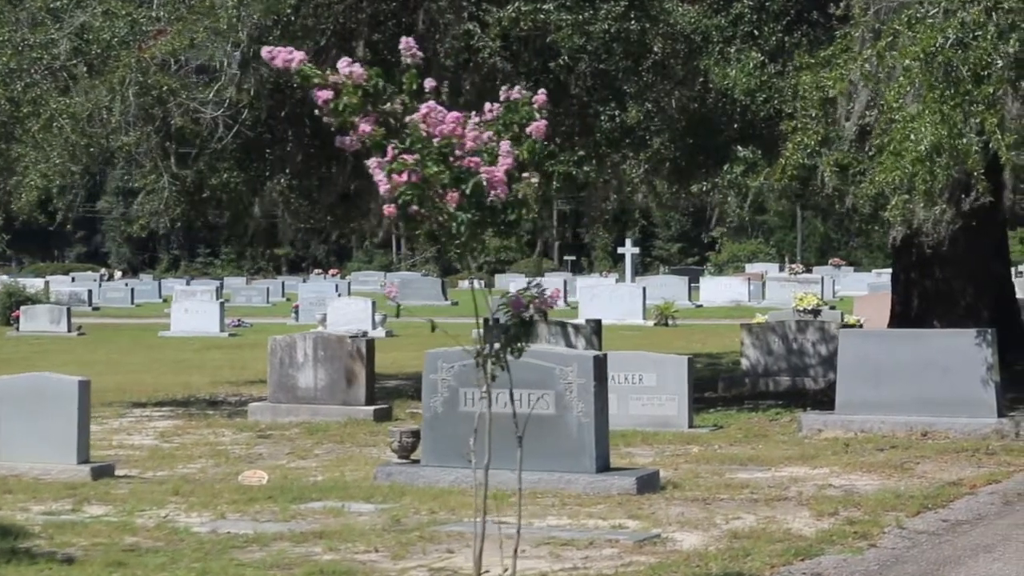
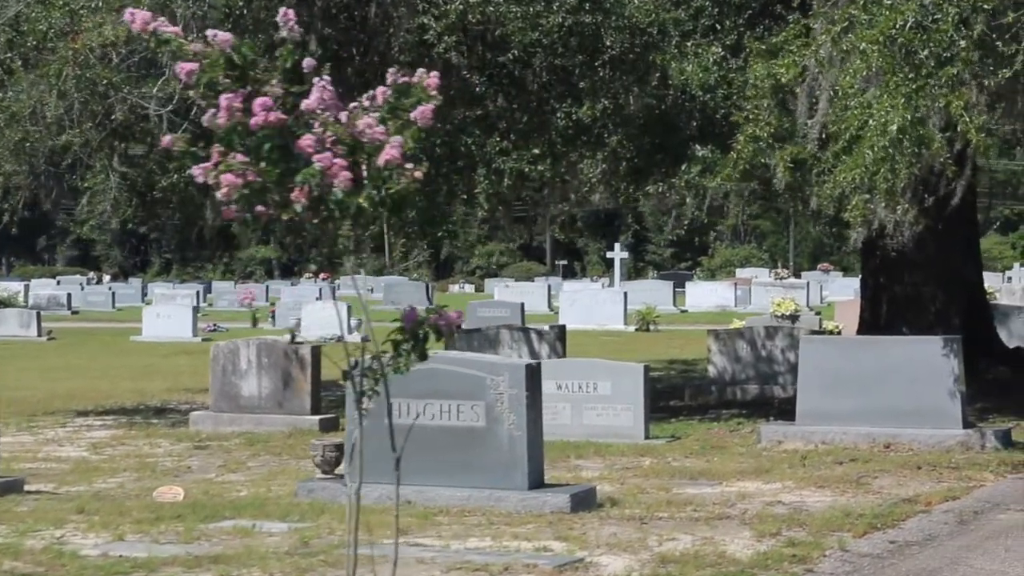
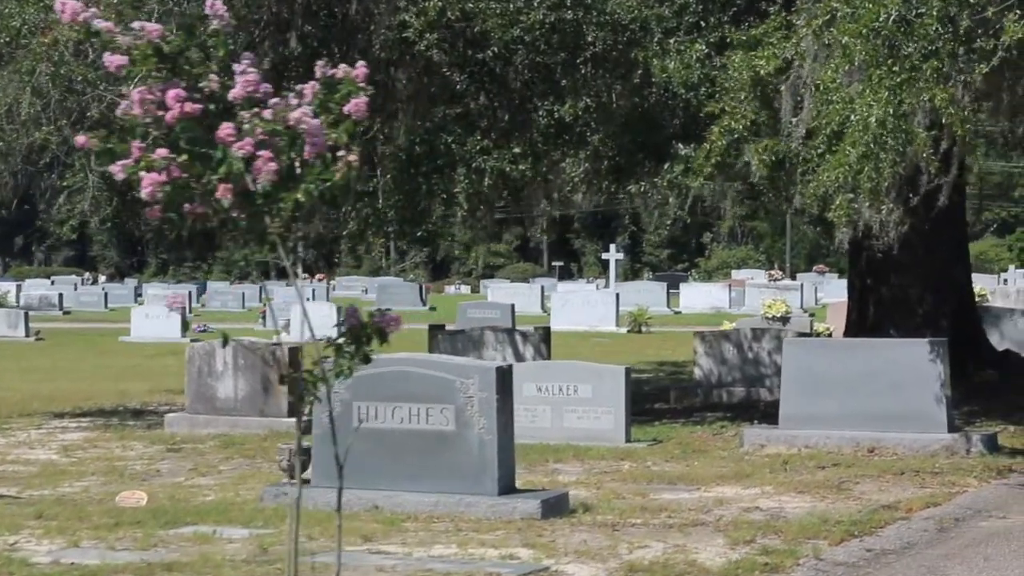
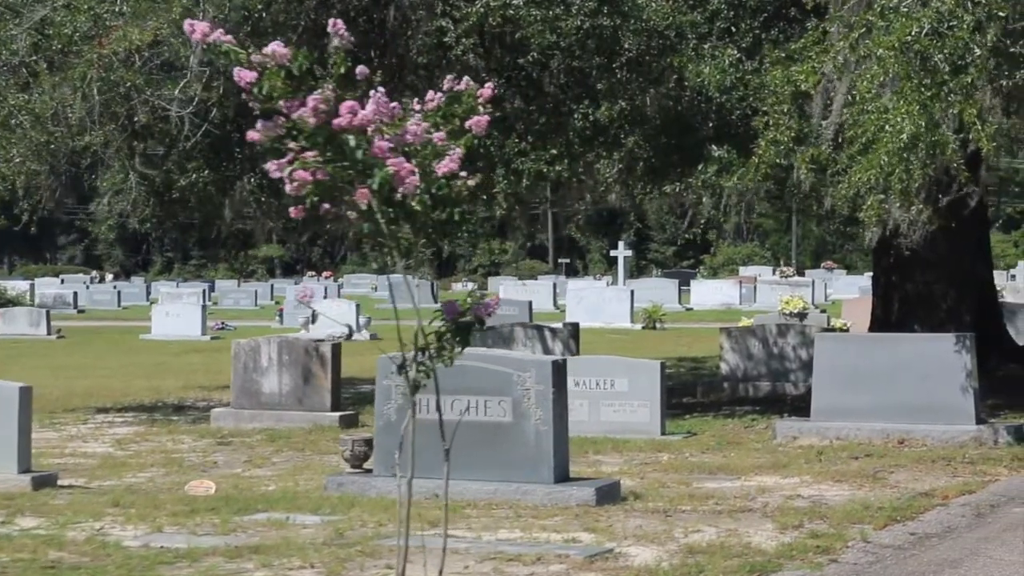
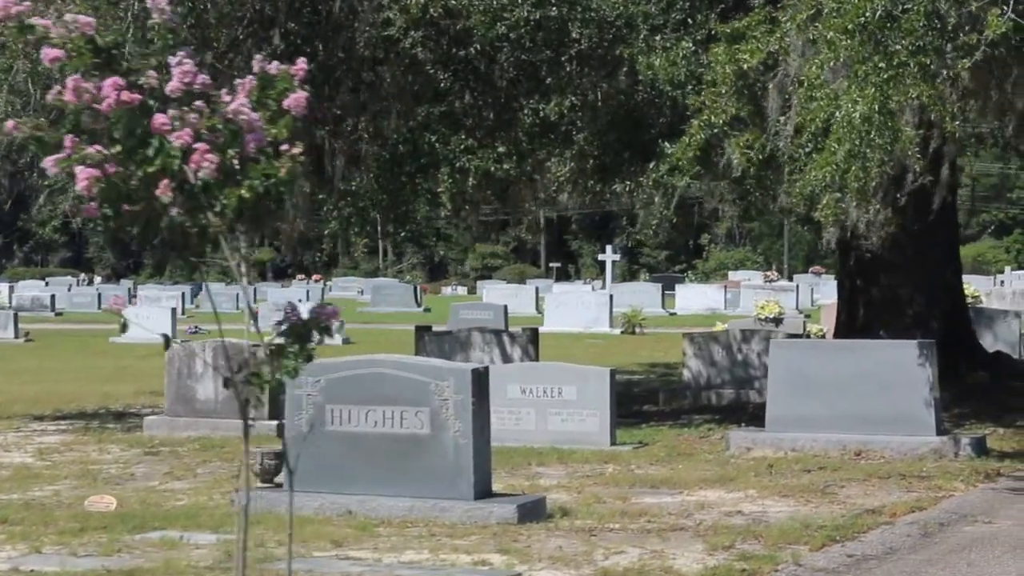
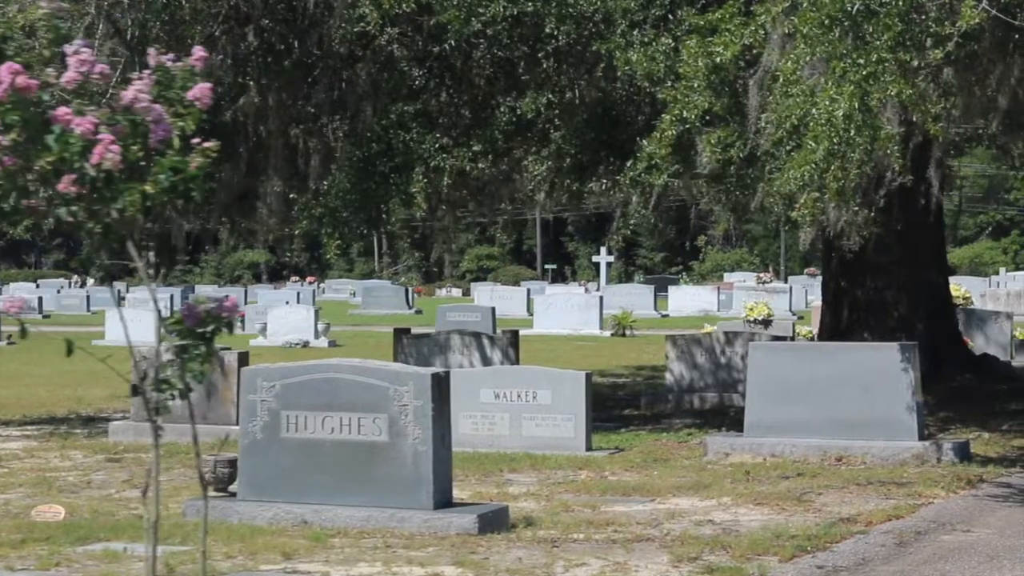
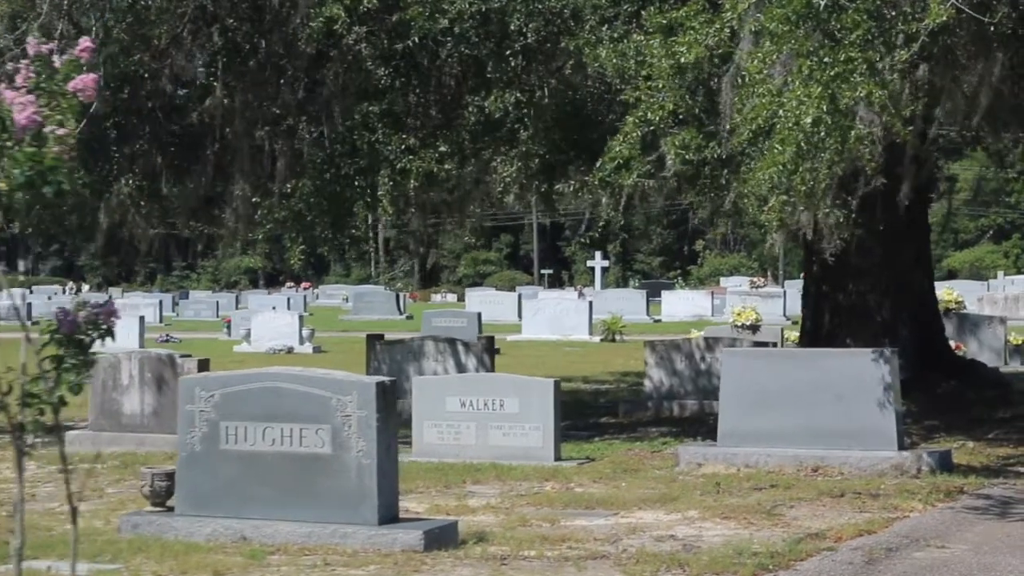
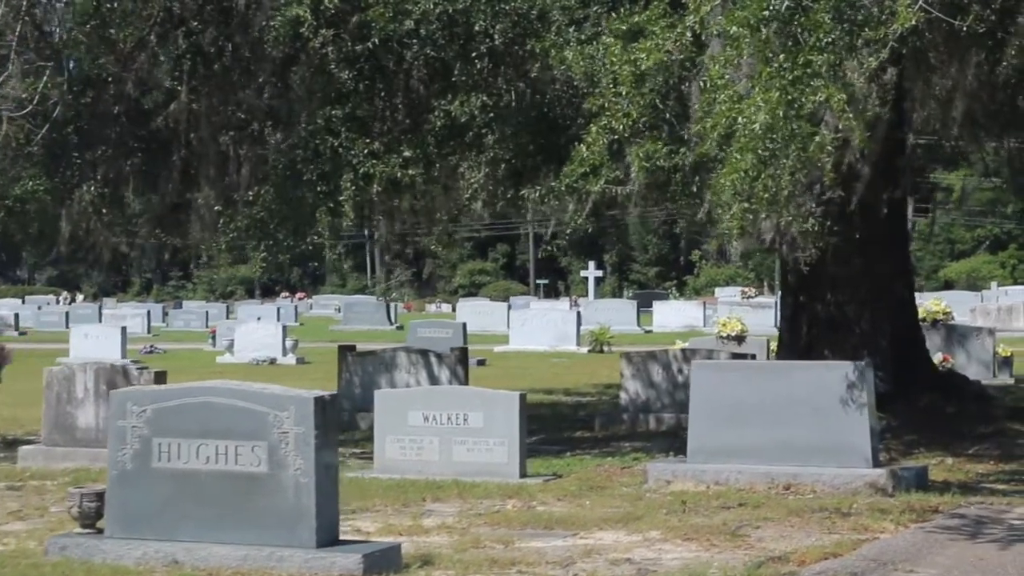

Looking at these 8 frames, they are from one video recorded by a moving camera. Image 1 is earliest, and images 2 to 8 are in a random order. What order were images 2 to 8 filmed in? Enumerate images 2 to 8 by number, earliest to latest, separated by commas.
4, 2, 3, 5, 6, 7, 8
